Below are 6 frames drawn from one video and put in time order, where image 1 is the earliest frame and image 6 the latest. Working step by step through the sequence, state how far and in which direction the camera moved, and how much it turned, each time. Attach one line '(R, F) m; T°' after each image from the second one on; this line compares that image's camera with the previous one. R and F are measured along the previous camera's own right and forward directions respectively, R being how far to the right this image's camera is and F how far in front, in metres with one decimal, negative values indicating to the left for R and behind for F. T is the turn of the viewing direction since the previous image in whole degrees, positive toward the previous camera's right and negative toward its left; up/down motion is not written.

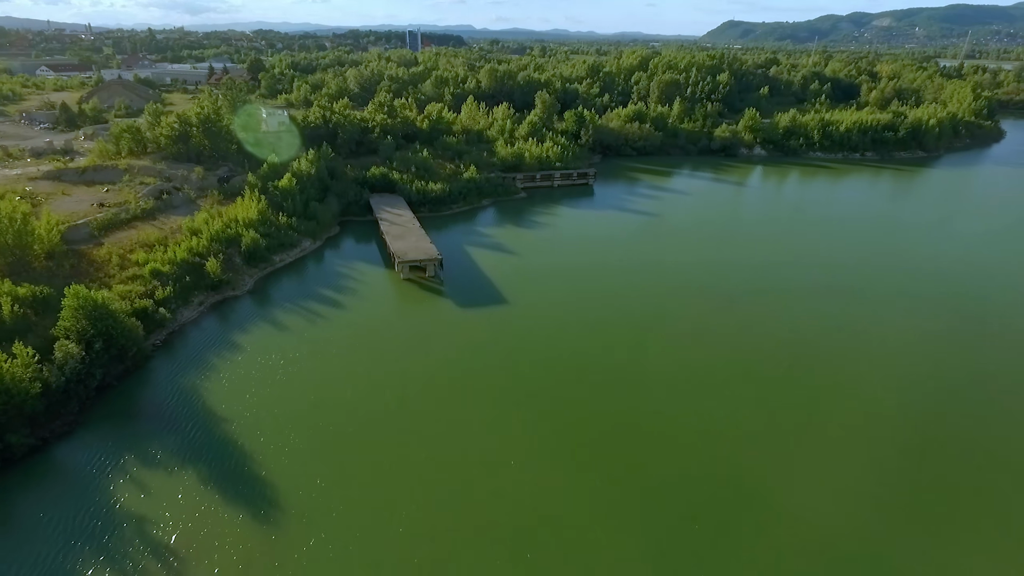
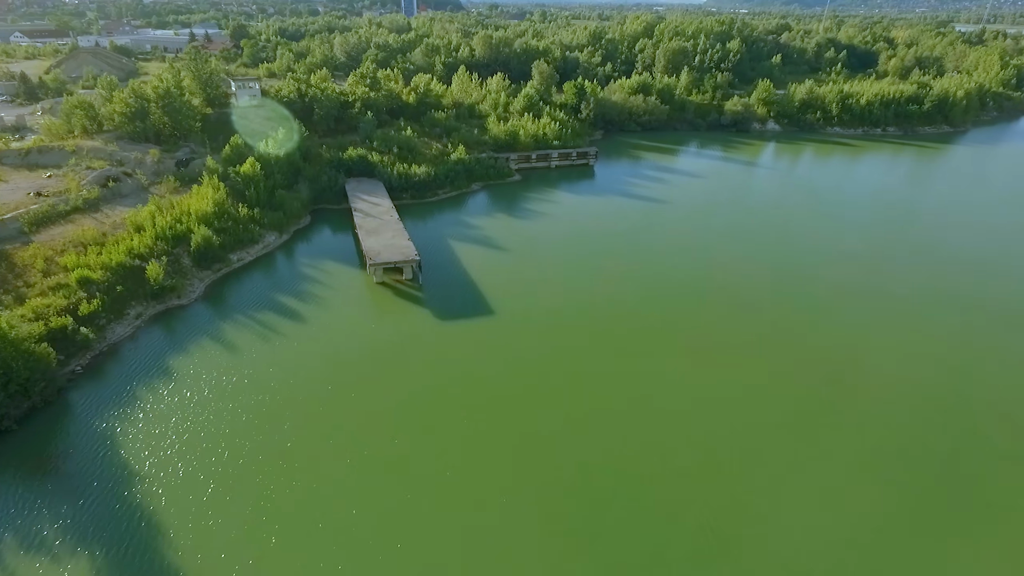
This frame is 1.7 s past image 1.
(+0.5, +3.3) m; 0°
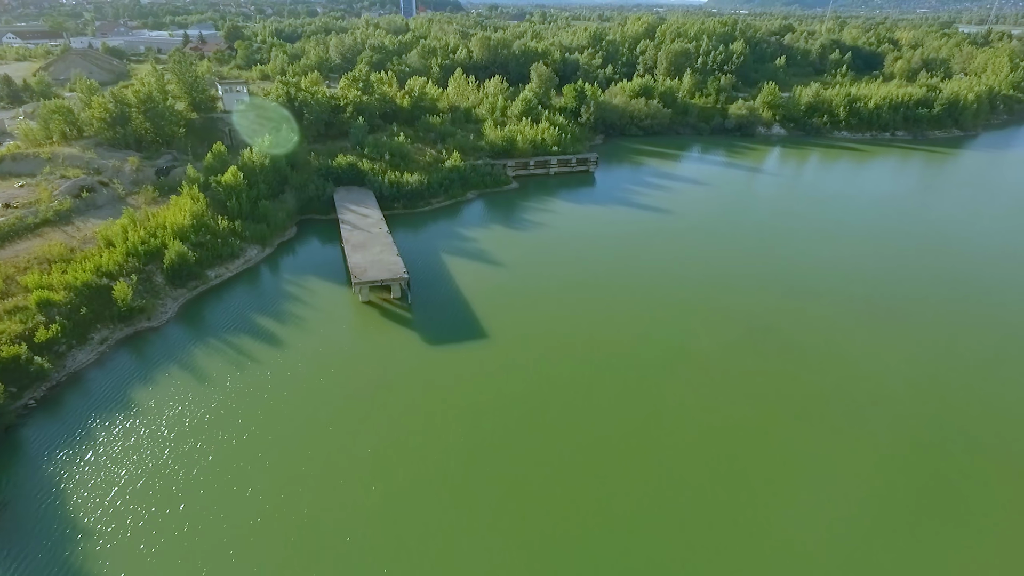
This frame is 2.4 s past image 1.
(+0.2, +1.5) m; 0°
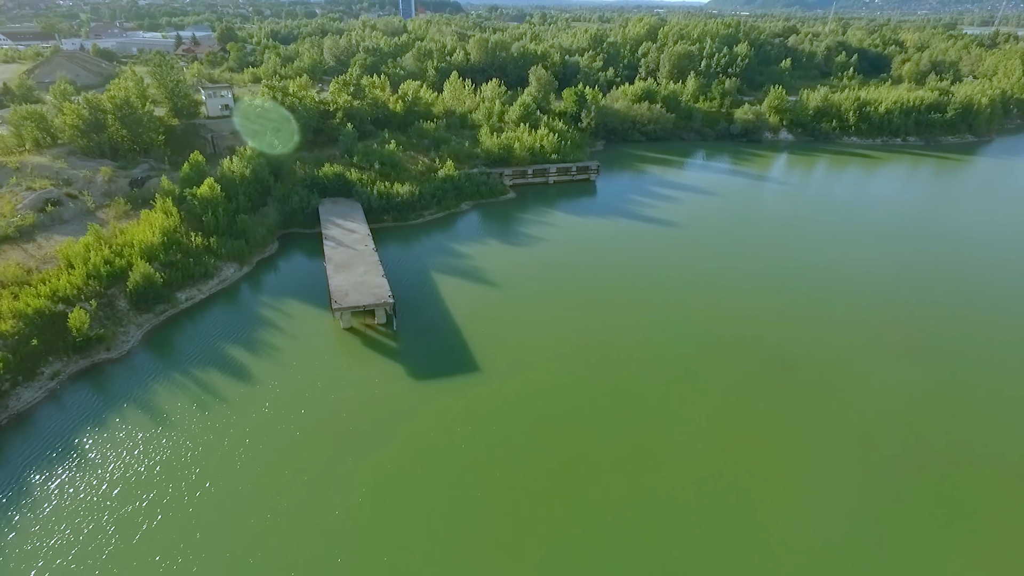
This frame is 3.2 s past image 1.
(+0.2, +1.8) m; 0°
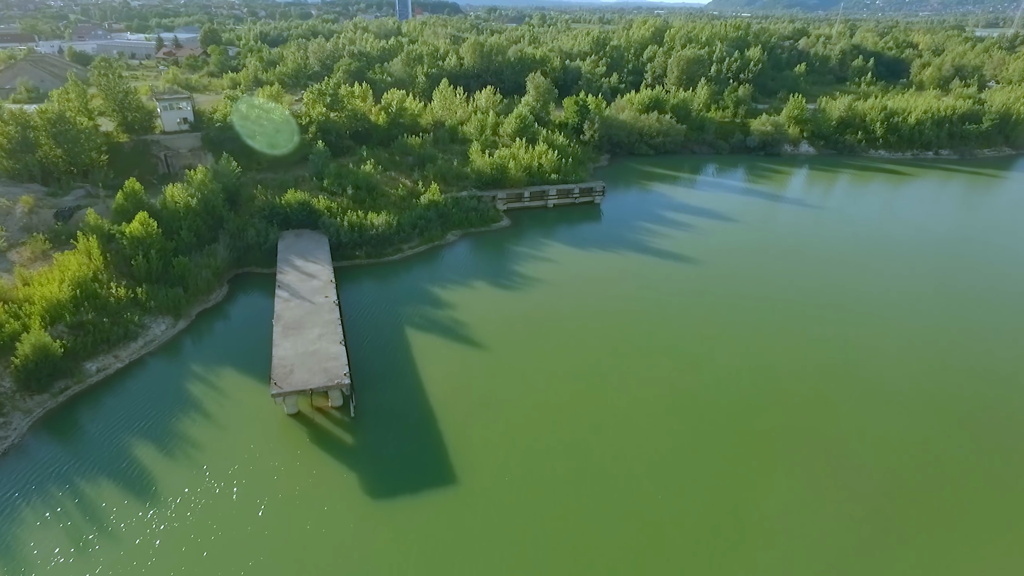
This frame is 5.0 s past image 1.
(+0.3, +4.2) m; 0°
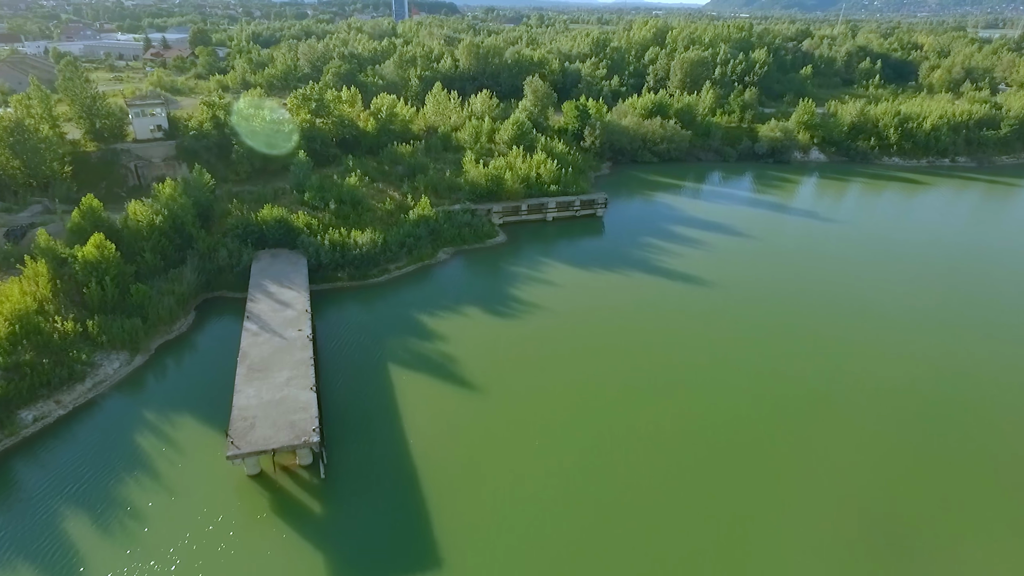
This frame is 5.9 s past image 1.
(+0.1, +2.1) m; 0°
